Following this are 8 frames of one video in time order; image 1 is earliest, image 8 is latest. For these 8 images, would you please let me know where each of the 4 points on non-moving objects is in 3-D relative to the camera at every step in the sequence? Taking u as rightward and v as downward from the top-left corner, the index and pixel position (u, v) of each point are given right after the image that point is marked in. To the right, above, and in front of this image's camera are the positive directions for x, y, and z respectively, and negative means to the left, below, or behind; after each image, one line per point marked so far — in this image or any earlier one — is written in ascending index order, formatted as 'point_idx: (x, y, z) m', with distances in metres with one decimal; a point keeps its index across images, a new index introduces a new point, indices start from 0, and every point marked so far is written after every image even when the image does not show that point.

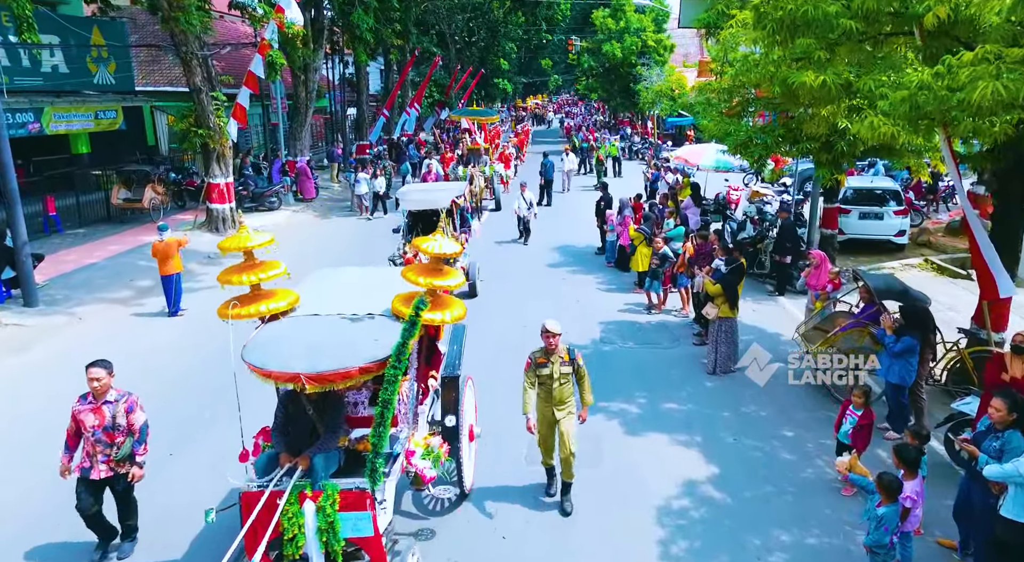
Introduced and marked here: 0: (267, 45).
0: (-5.8, +5.6, +17.1) m
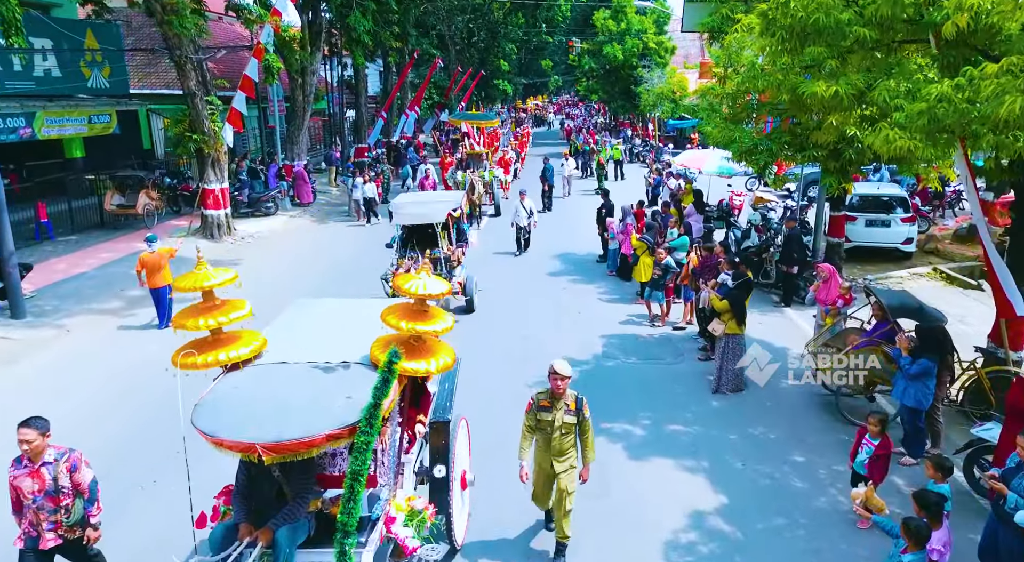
0: (-5.9, +5.4, +16.8) m
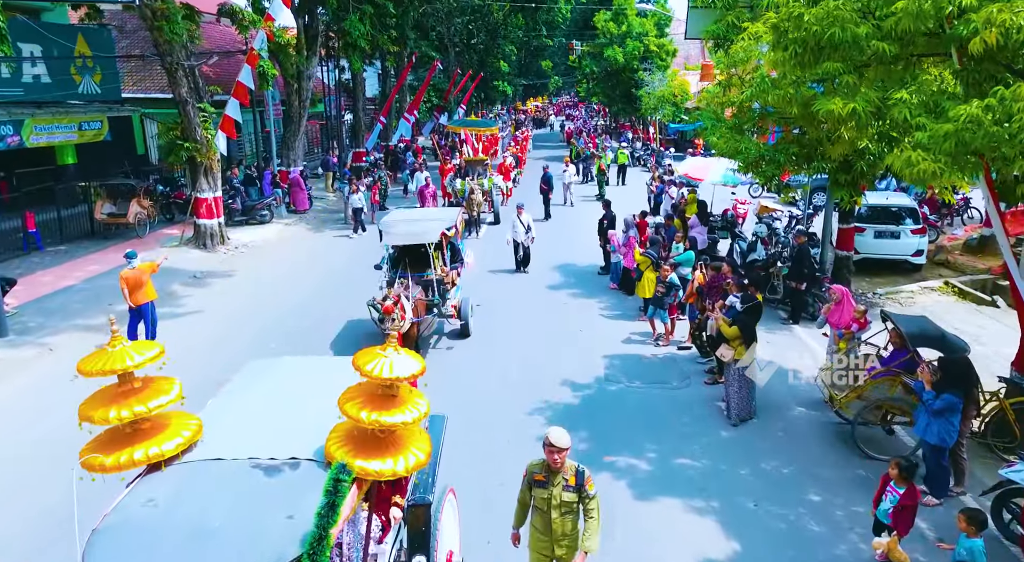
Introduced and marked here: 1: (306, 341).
0: (-5.9, +5.2, +16.4) m
1: (-3.4, -1.0, +11.8) m
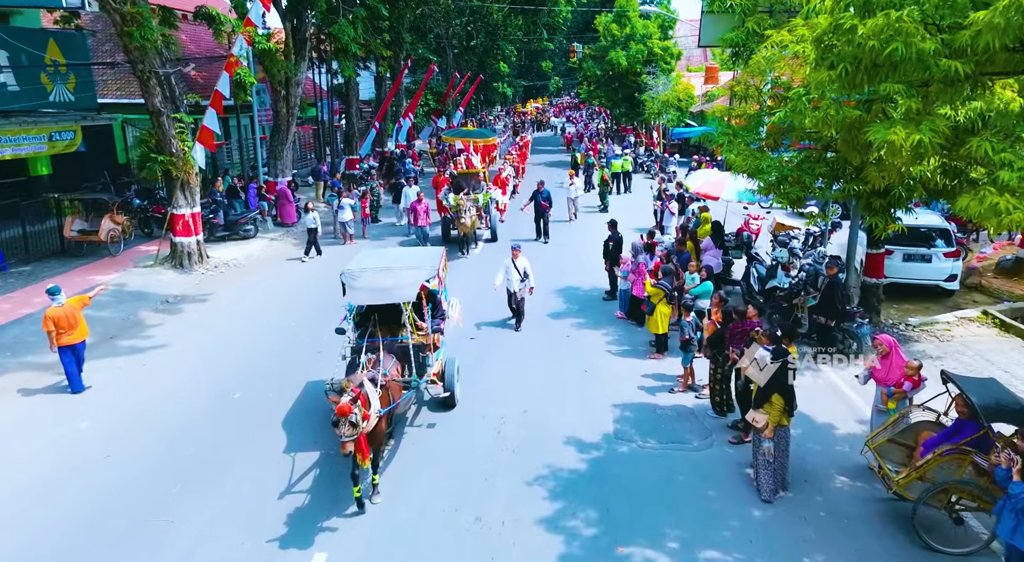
0: (-5.9, +4.7, +15.3) m
1: (-3.4, -1.5, +10.7) m
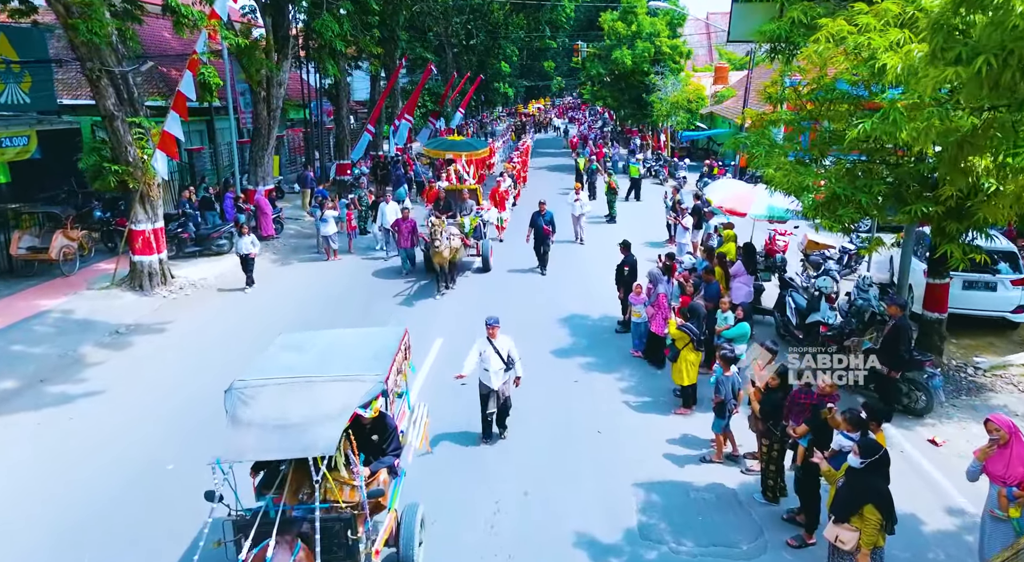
0: (-5.9, +4.2, +13.6) m
1: (-3.4, -1.9, +8.9) m
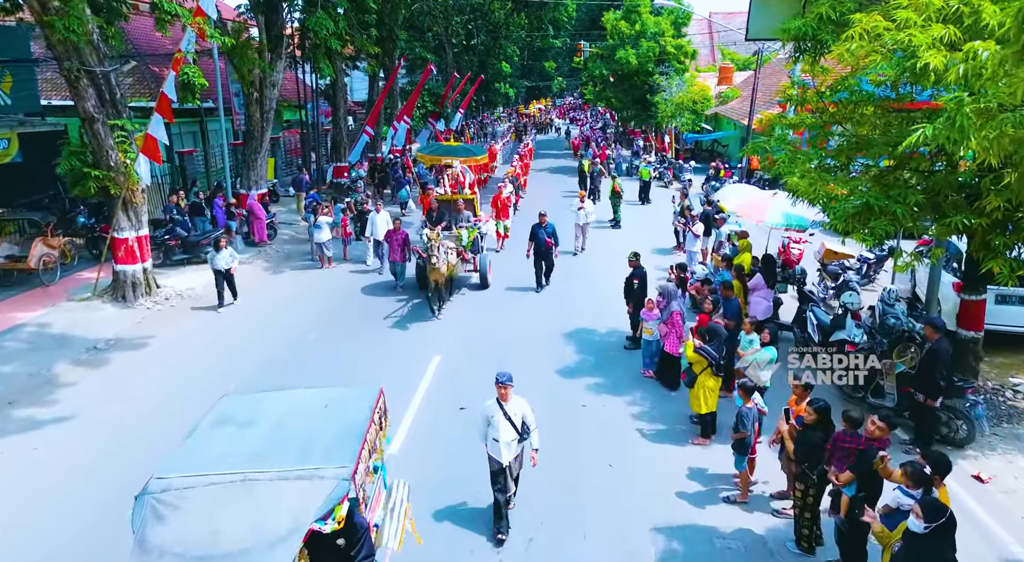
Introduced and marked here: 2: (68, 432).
0: (-5.9, +4.0, +12.9) m
1: (-3.4, -2.1, +8.2) m
2: (-5.6, -1.9, +9.1) m
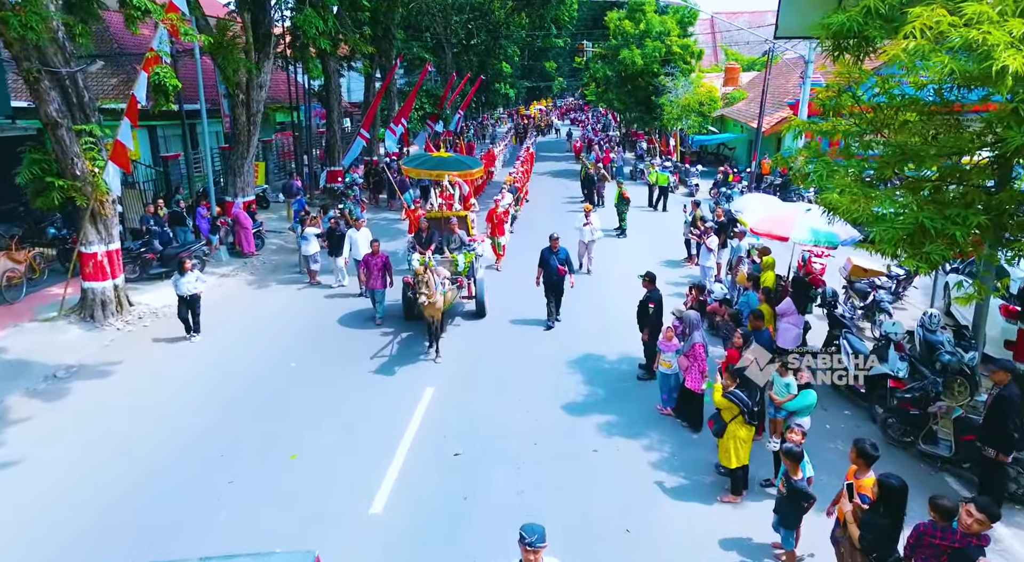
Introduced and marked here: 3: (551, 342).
0: (-5.9, +3.7, +11.8) m
1: (-3.4, -2.5, +7.2) m
2: (-5.6, -2.2, +8.0) m
3: (+0.6, -0.9, +11.1) m
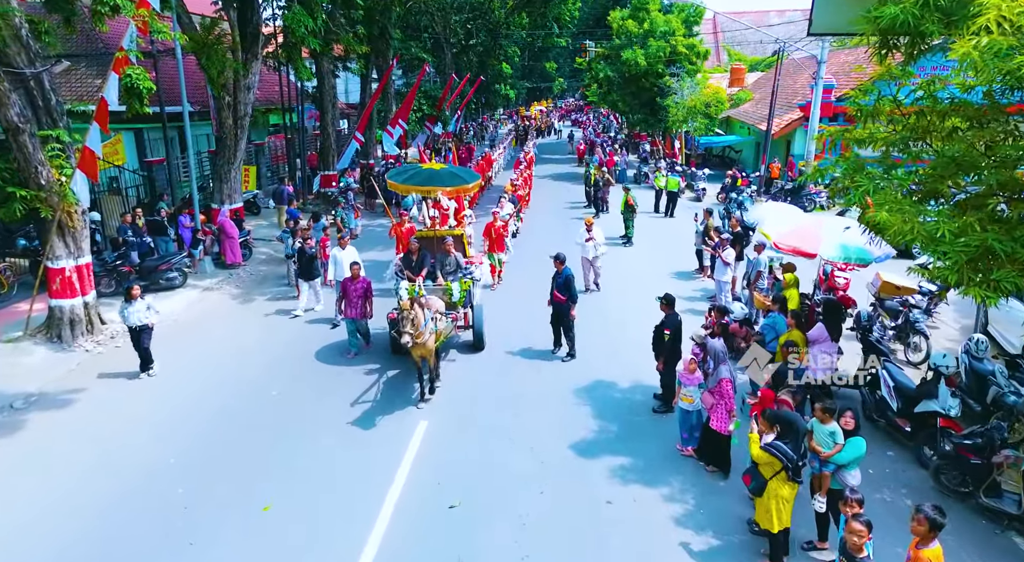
0: (-5.8, +3.4, +10.9) m
1: (-3.3, -2.7, +6.2) m
2: (-5.5, -2.5, +7.1) m
3: (+0.7, -1.2, +10.2) m
